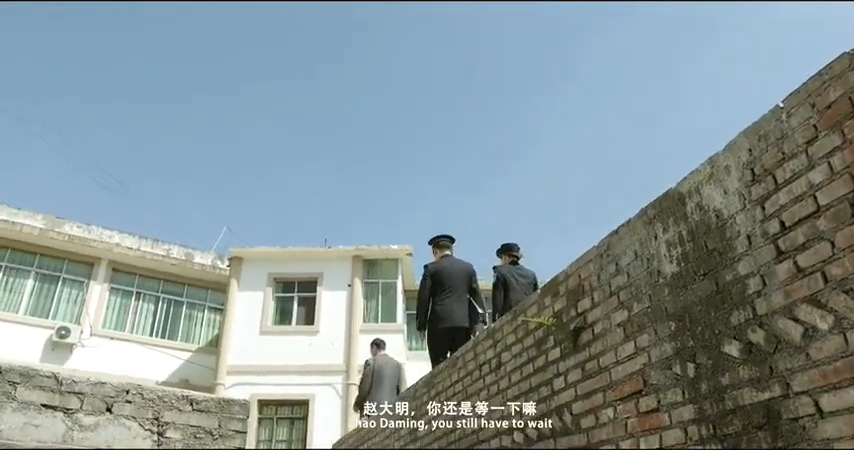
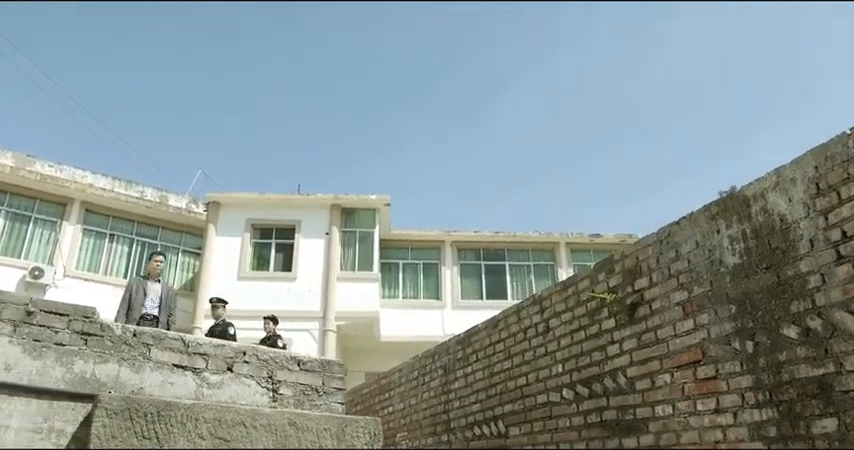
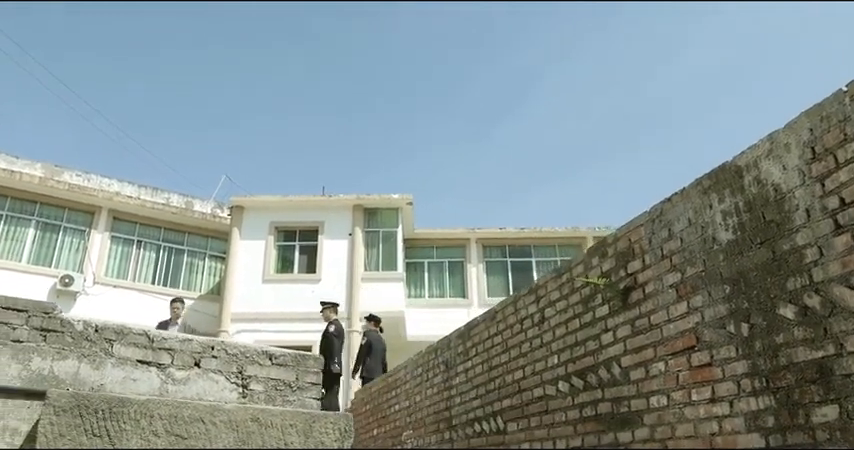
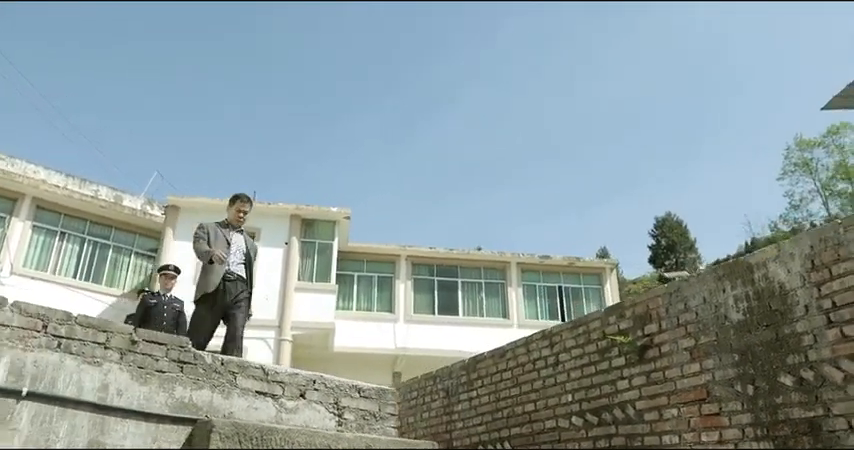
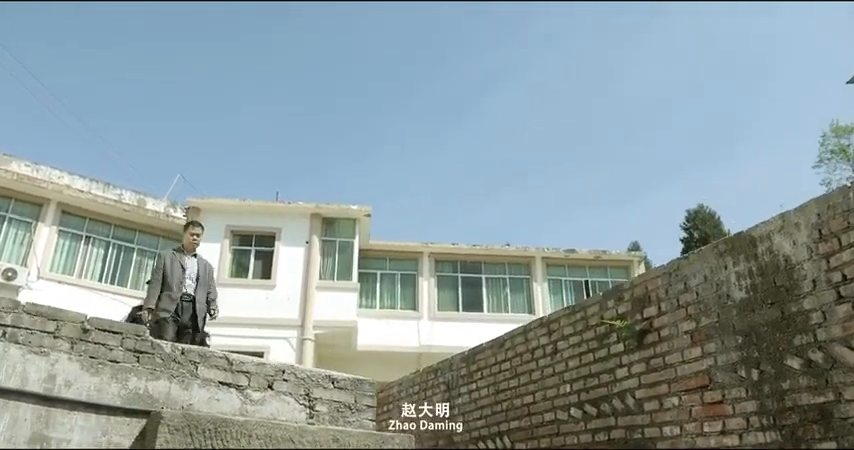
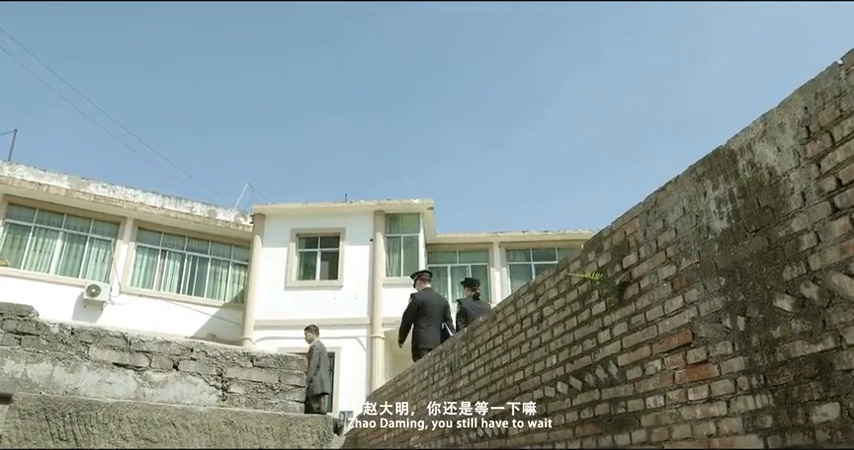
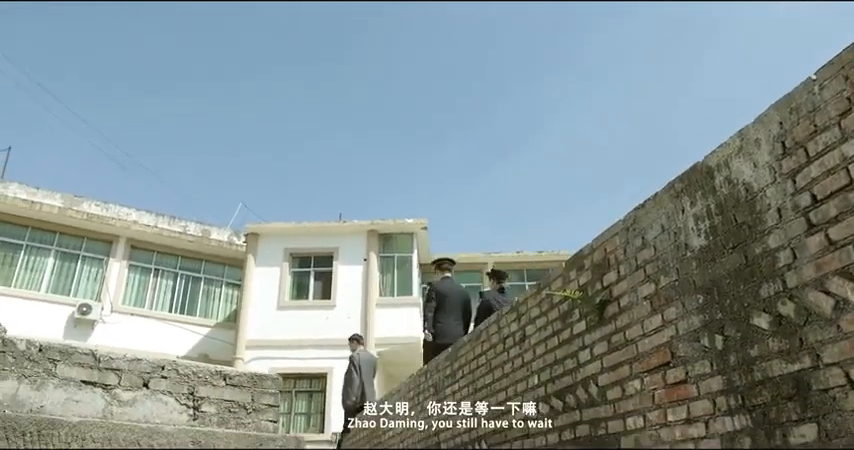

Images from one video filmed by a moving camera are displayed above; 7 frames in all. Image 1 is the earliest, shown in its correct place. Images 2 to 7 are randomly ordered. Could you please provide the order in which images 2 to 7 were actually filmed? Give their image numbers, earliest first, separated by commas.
7, 6, 3, 2, 5, 4
